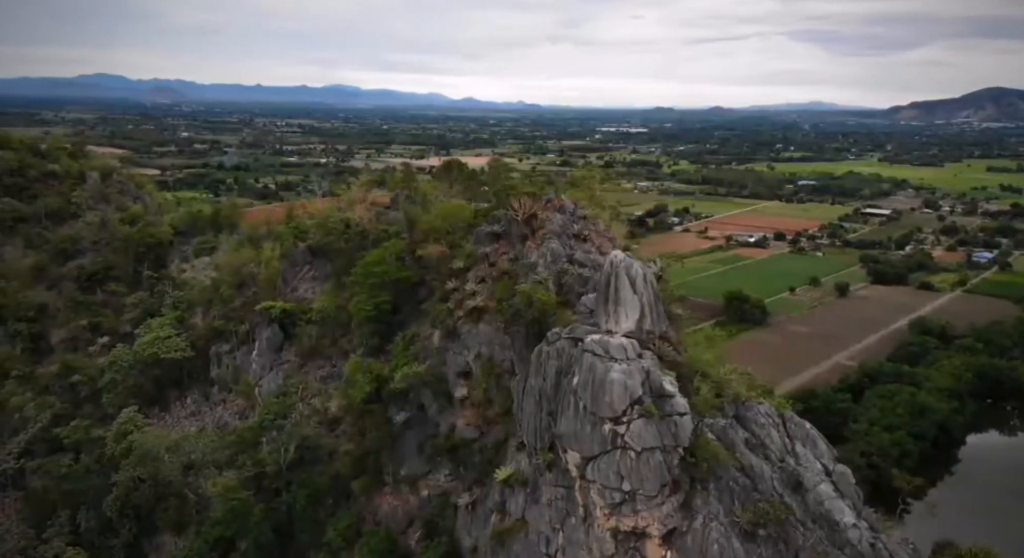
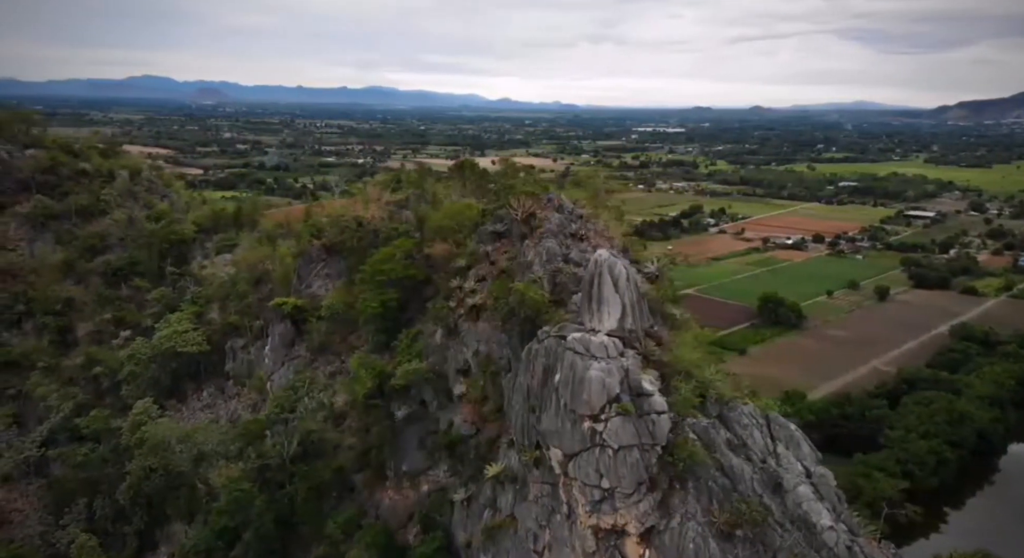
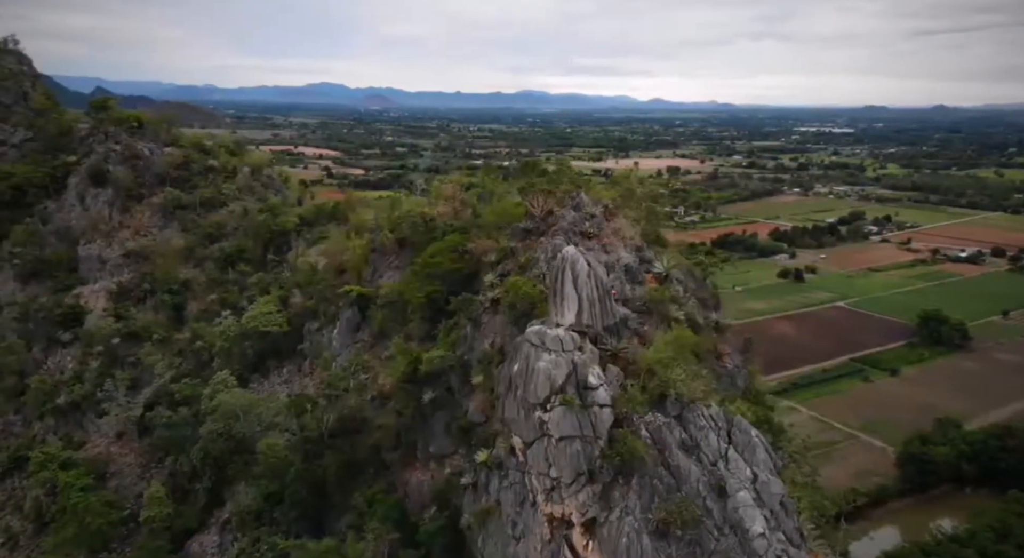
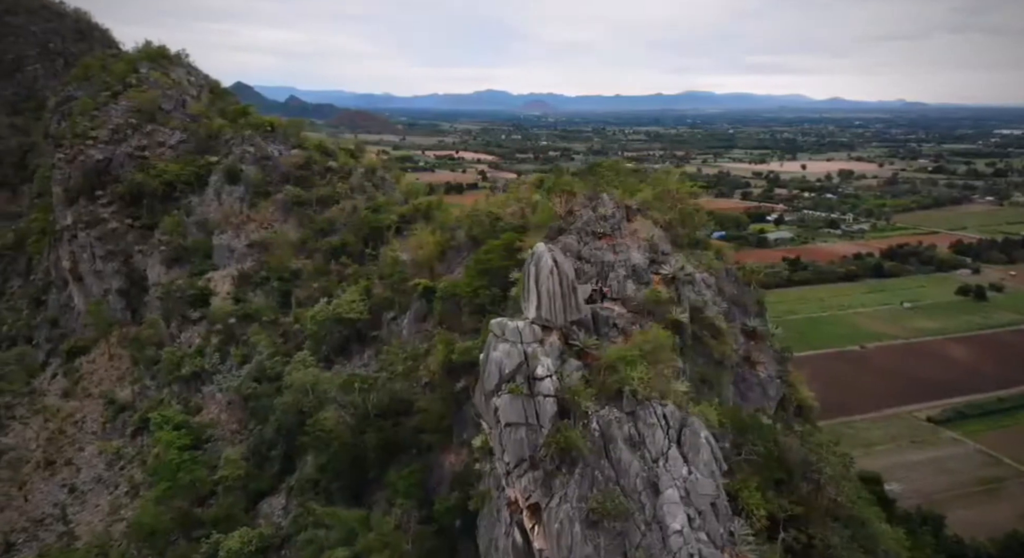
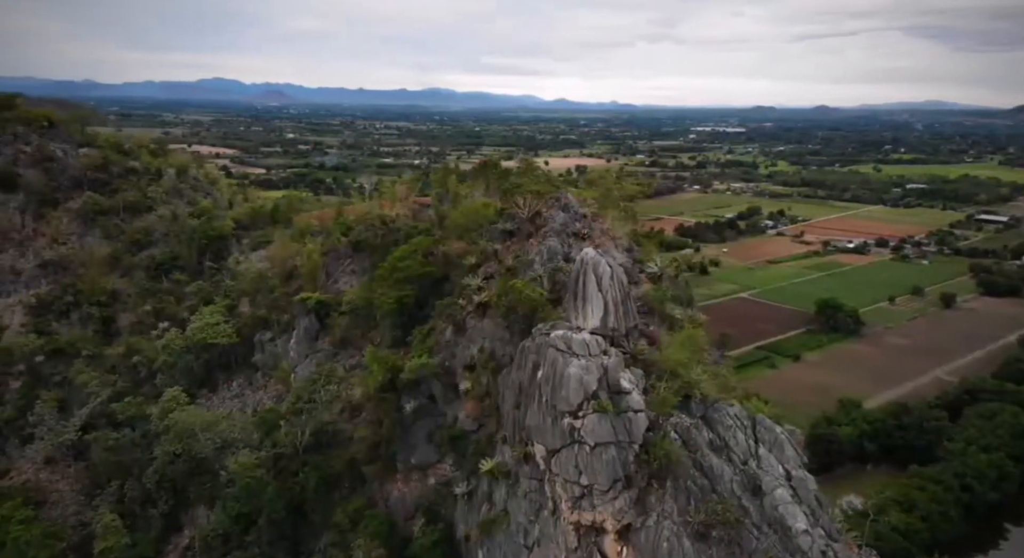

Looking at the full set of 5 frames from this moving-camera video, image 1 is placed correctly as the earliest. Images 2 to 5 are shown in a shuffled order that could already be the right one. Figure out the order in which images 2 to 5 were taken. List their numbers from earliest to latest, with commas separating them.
2, 5, 3, 4
